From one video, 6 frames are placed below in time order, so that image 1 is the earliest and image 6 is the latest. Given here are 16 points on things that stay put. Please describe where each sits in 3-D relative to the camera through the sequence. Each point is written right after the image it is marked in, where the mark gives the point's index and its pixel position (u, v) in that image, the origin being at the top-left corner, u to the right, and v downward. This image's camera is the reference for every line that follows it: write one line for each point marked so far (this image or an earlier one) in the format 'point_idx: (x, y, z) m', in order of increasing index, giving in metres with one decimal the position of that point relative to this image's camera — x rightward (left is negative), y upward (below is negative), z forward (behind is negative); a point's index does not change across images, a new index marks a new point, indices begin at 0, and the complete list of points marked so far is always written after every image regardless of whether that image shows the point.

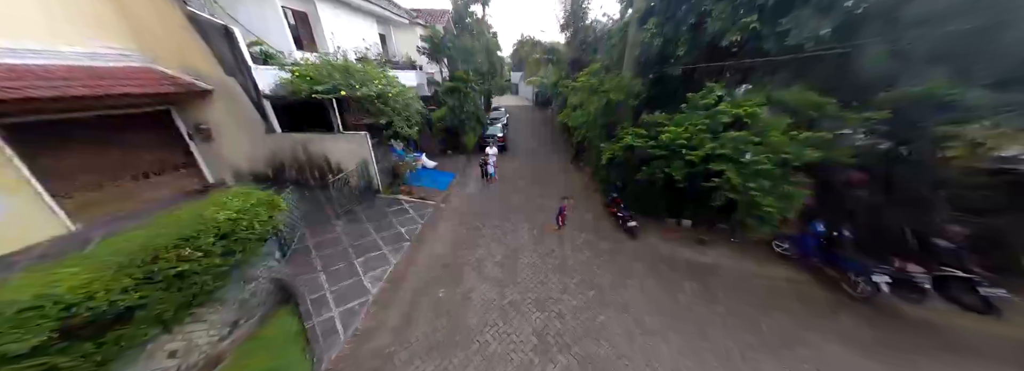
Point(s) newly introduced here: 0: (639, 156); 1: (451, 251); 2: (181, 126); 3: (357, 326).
0: (+3.4, +0.8, +5.9) m
1: (-1.6, -1.7, +6.0) m
2: (-8.5, +1.5, +6.2) m
3: (-2.7, -2.4, +4.1) m
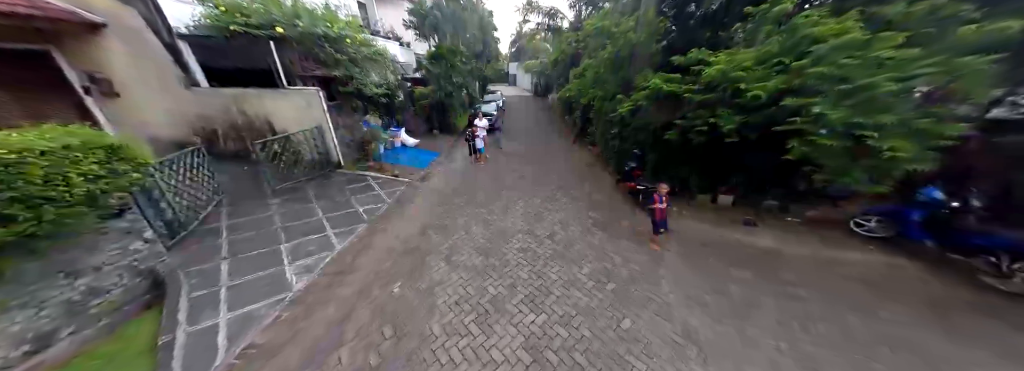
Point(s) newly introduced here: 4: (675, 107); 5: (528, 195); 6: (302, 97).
0: (+3.2, +1.6, +4.5) m
1: (-1.8, -1.0, +4.6) m
2: (-8.8, +2.2, +4.6) m
3: (-2.9, -1.7, +2.6) m
4: (+3.2, +1.5, +4.7) m
5: (+0.4, -0.2, +6.3) m
6: (-5.3, +2.2, +5.9) m
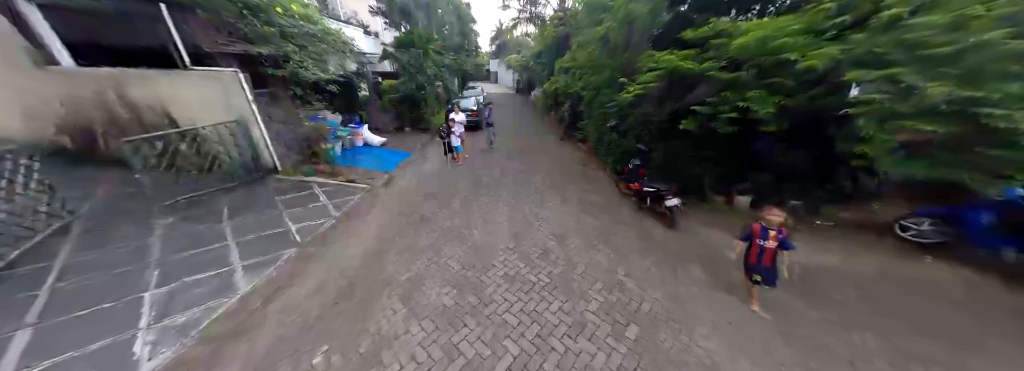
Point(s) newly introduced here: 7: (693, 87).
0: (+2.8, +1.6, +3.7) m
1: (-2.1, -1.1, +3.4) m
2: (-9.1, +1.9, +3.0) m
3: (-3.0, -1.9, +1.4) m
4: (+2.8, +1.5, +3.8) m
5: (0.0, -0.3, +5.3) m
6: (-5.7, +2.0, +4.5) m
7: (+2.7, +1.6, +3.7) m
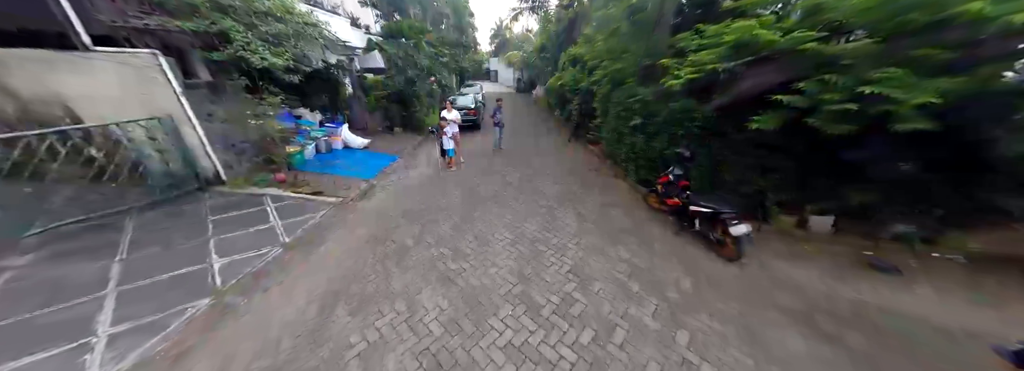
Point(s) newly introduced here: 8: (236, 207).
0: (+2.9, +1.3, +2.6) m
1: (-2.0, -1.4, +2.4) m
2: (-9.1, +1.6, +1.9) m
3: (-3.0, -2.1, +0.3) m
4: (+2.9, +1.3, +2.8) m
5: (+0.1, -0.5, +4.2) m
6: (-5.6, +1.7, +3.4) m
7: (+2.7, +1.3, +2.7) m
8: (-4.6, -0.3, +3.9) m
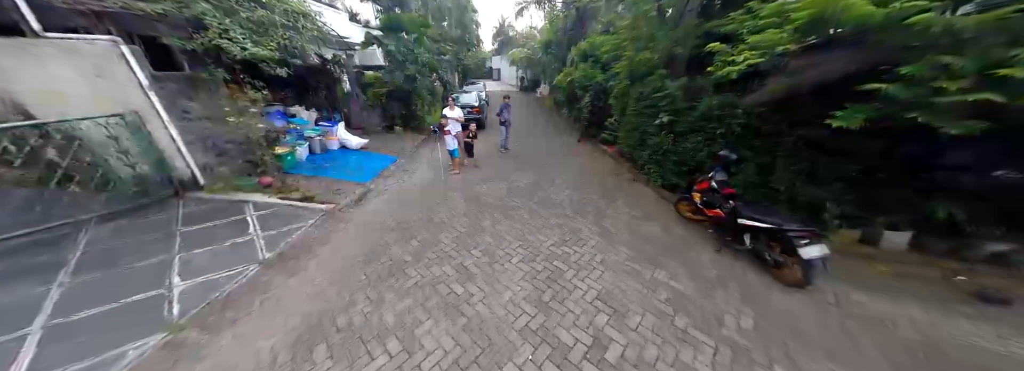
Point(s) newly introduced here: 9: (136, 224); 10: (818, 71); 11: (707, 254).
0: (+3.1, +1.2, +2.1) m
1: (-1.9, -1.5, +1.9) m
2: (-8.9, +1.5, +1.5) m
3: (-2.8, -2.2, -0.1) m
4: (+3.1, +1.2, +2.3) m
5: (+0.3, -0.6, +3.7) m
6: (-5.5, +1.6, +3.0) m
7: (+2.9, +1.2, +2.2) m
8: (-4.4, -0.4, +3.5) m
9: (-5.0, -0.5, +3.2) m
10: (+3.0, +1.1, +2.2) m
11: (+2.5, -0.9, +2.9) m
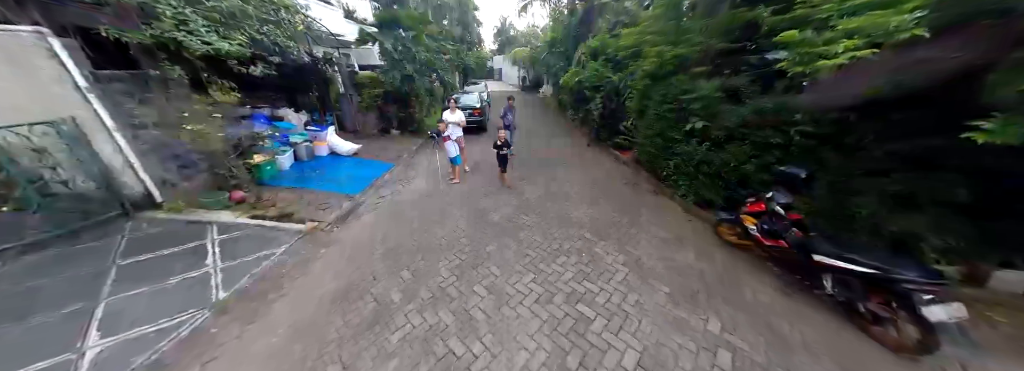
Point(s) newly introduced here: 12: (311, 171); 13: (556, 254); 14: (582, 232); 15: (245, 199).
0: (+3.2, +1.0, +1.5) m
1: (-1.7, -1.7, +1.4) m
2: (-8.8, +1.3, +1.0) m
3: (-2.7, -2.5, -0.7) m
4: (+3.2, +0.9, +1.7) m
5: (+0.4, -0.9, +3.2) m
6: (-5.3, +1.4, +2.4) m
7: (+3.0, +1.0, +1.6) m
8: (-4.3, -0.7, +2.9) m
9: (-4.9, -0.7, +2.6) m
10: (+3.1, +0.8, +1.6) m
11: (+2.6, -1.2, +2.4) m
12: (-4.4, +0.3, +5.1) m
13: (+0.6, -0.9, +3.1) m
14: (+1.1, -0.7, +3.6) m
15: (-4.3, -0.2, +3.7) m
